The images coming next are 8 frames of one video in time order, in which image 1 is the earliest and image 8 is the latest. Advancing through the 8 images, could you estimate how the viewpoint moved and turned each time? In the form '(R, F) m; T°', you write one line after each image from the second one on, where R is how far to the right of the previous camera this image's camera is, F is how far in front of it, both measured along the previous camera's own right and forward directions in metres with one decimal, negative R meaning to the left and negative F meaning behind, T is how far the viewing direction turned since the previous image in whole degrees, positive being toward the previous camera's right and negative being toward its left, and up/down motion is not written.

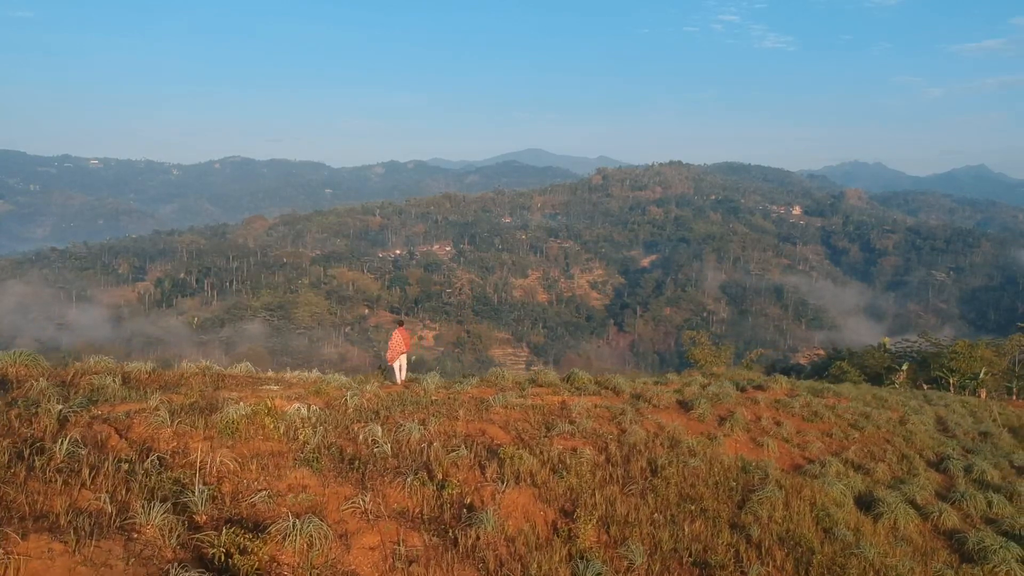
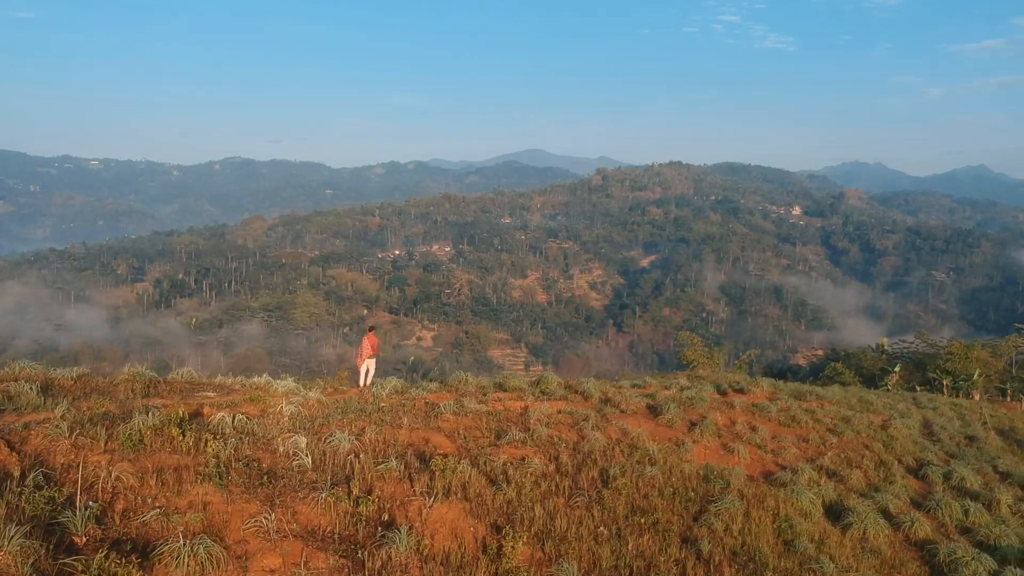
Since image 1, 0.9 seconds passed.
(+0.3, +0.1) m; 0°
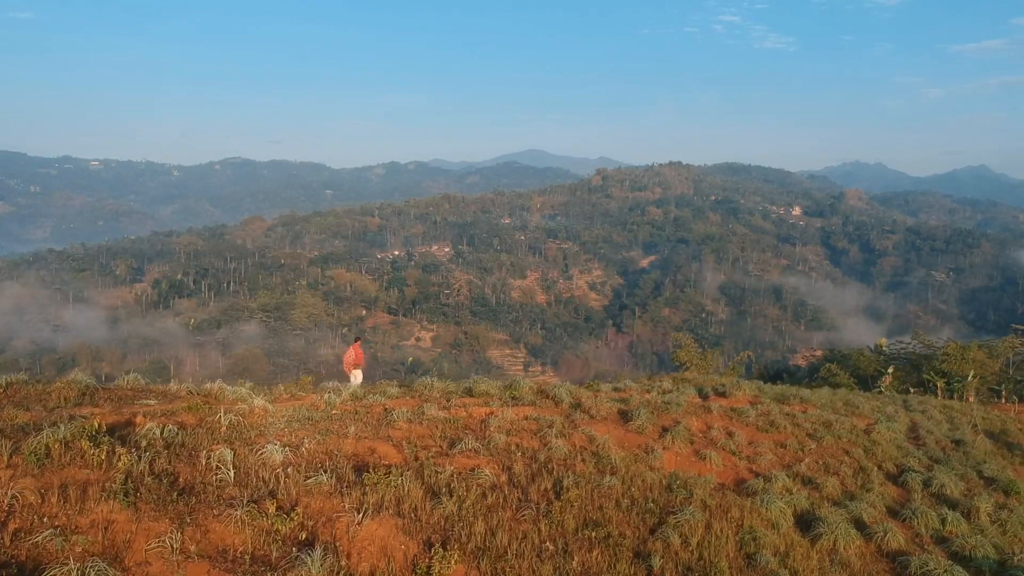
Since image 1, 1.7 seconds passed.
(+0.3, +0.1) m; 0°
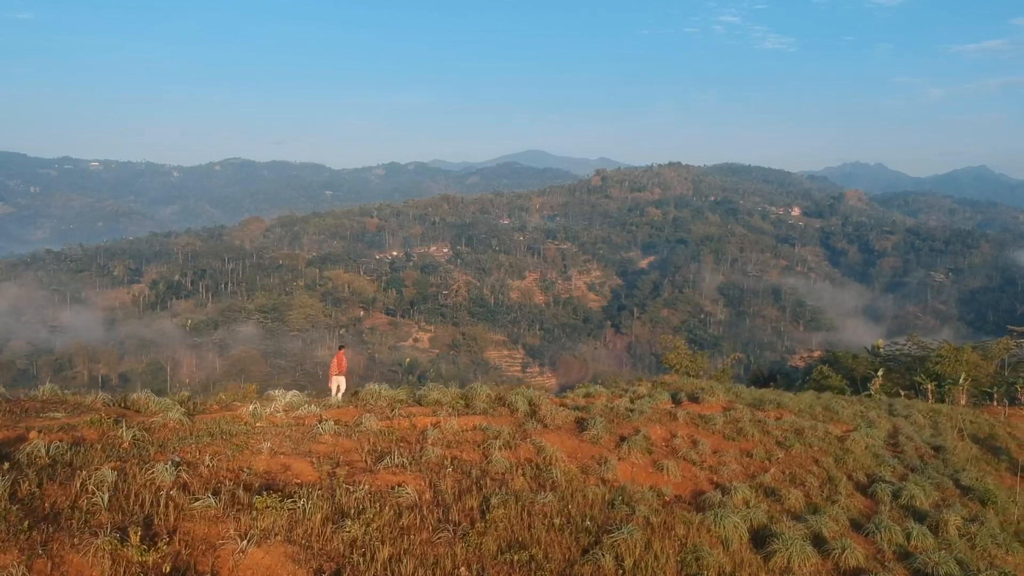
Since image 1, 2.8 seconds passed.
(+0.4, +0.2) m; 0°
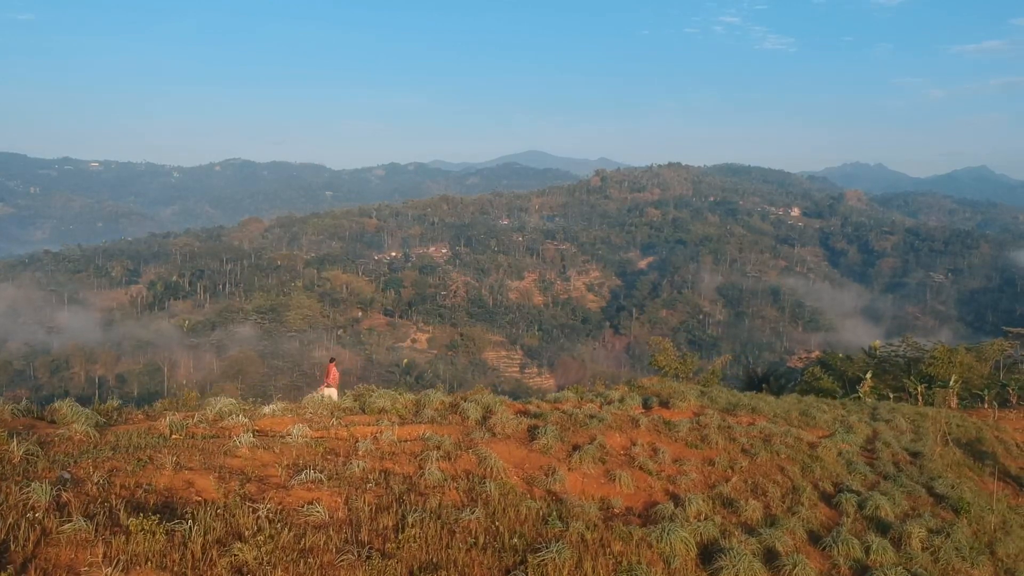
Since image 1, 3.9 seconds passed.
(+0.4, +0.2) m; 0°
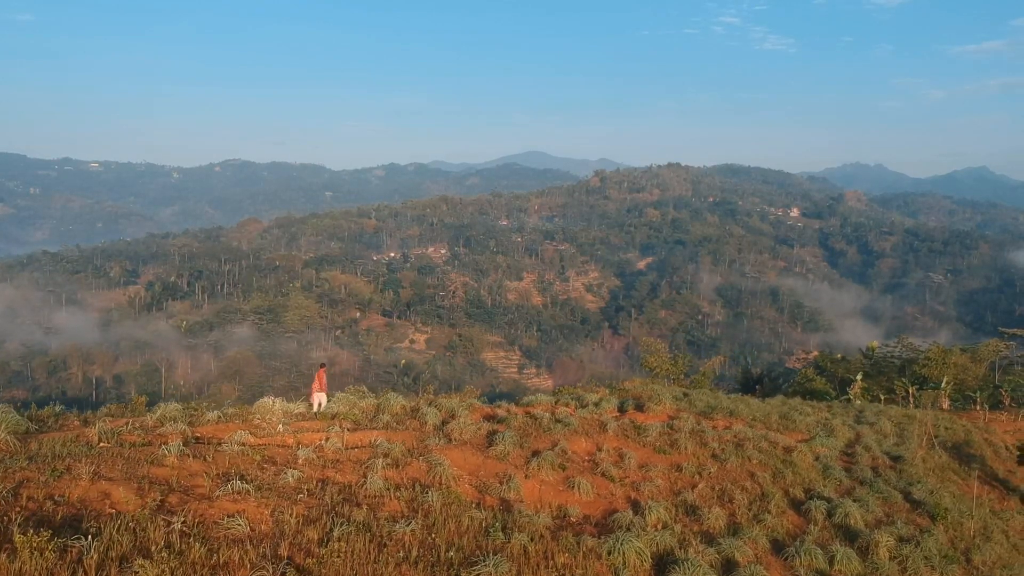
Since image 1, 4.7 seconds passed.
(+0.3, +0.1) m; 0°
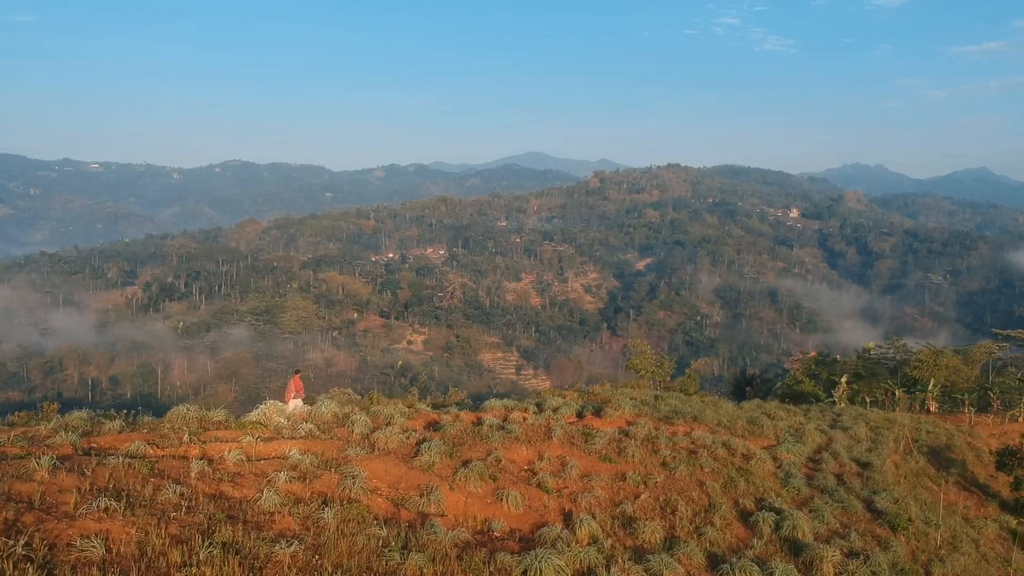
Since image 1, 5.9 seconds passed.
(+0.5, +0.2) m; 0°
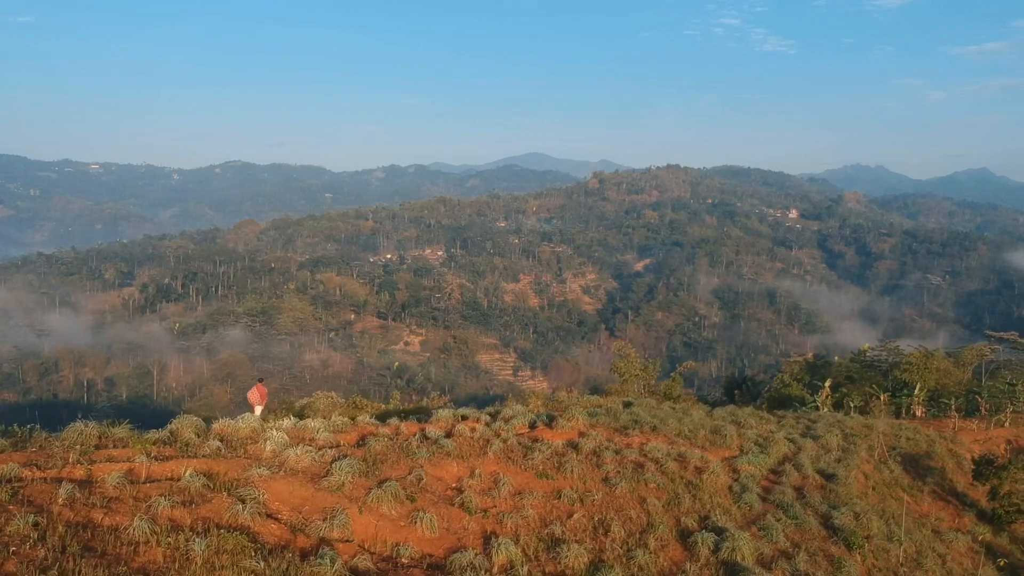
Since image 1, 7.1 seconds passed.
(+0.5, +0.2) m; 0°
